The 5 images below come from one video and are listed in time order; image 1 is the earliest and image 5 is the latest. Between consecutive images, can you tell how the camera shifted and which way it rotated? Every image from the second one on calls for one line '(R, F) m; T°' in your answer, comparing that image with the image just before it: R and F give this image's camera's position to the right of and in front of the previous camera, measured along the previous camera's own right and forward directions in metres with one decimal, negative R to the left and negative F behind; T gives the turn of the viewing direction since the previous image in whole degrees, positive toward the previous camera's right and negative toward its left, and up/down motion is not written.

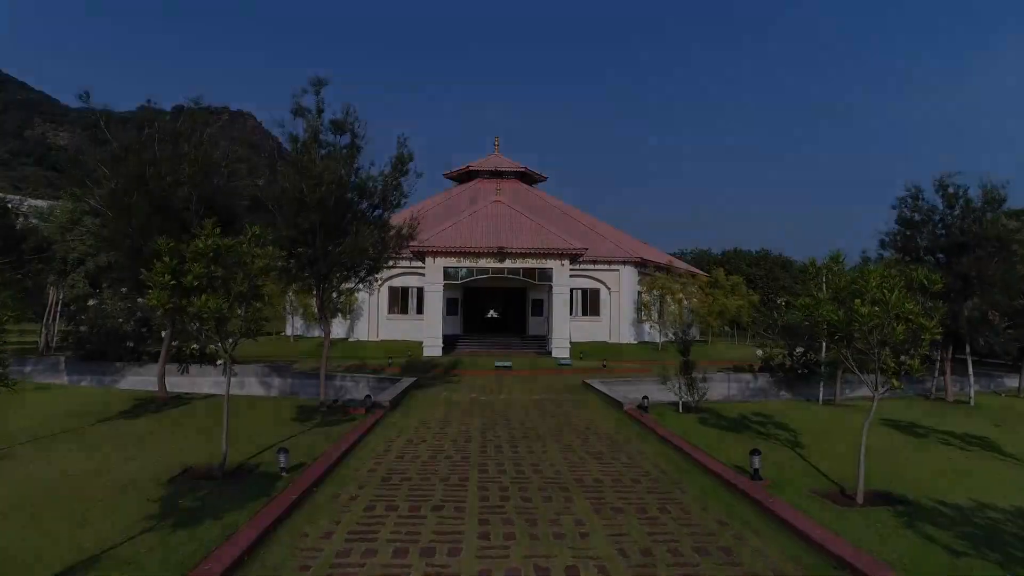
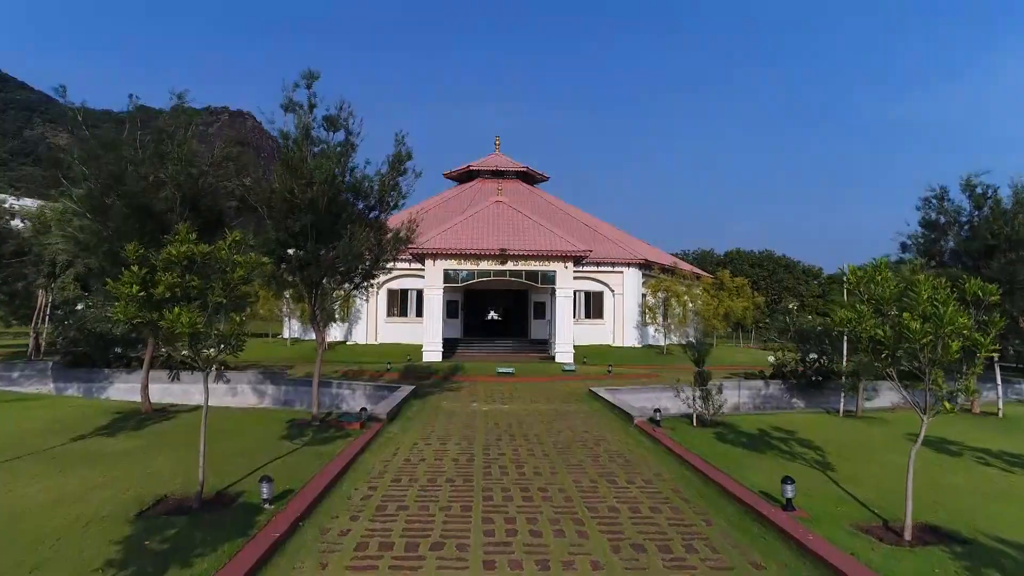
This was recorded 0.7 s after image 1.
(-0.1, +0.7) m; 0°
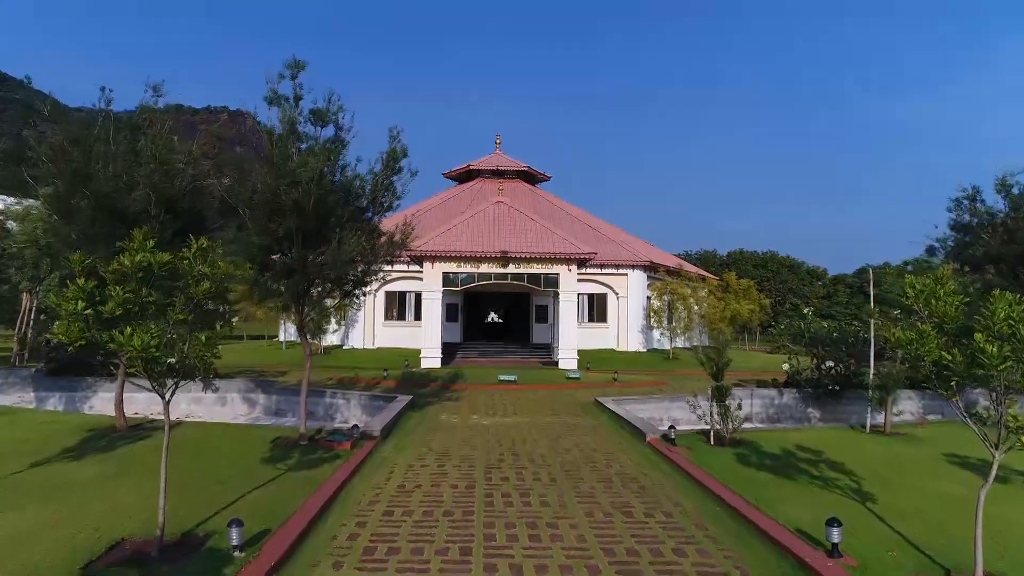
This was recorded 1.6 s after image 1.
(-0.1, +0.9) m; 0°
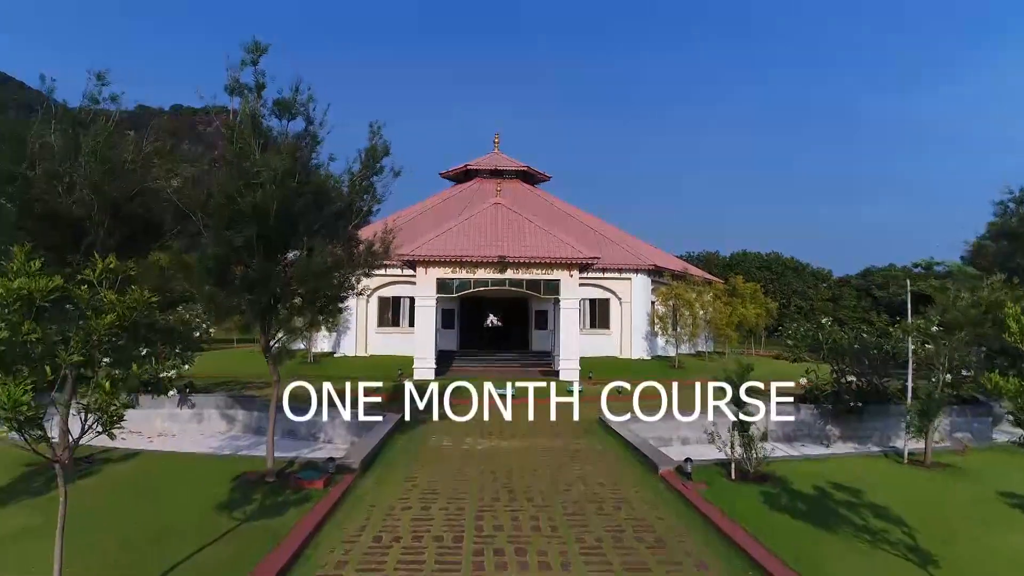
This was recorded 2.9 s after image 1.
(+0.1, +1.3) m; 0°
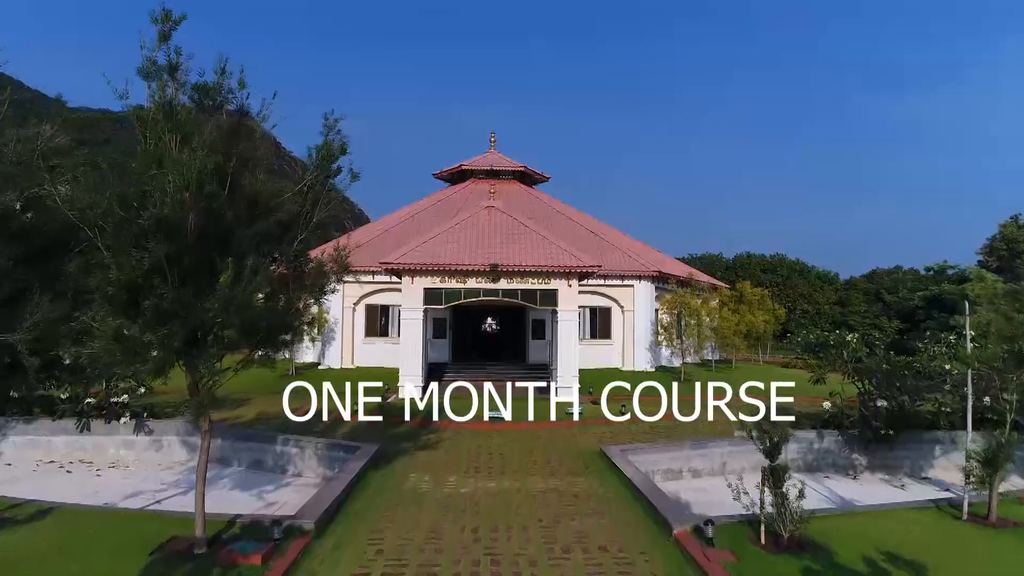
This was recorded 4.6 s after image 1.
(+0.2, +1.7) m; 0°
